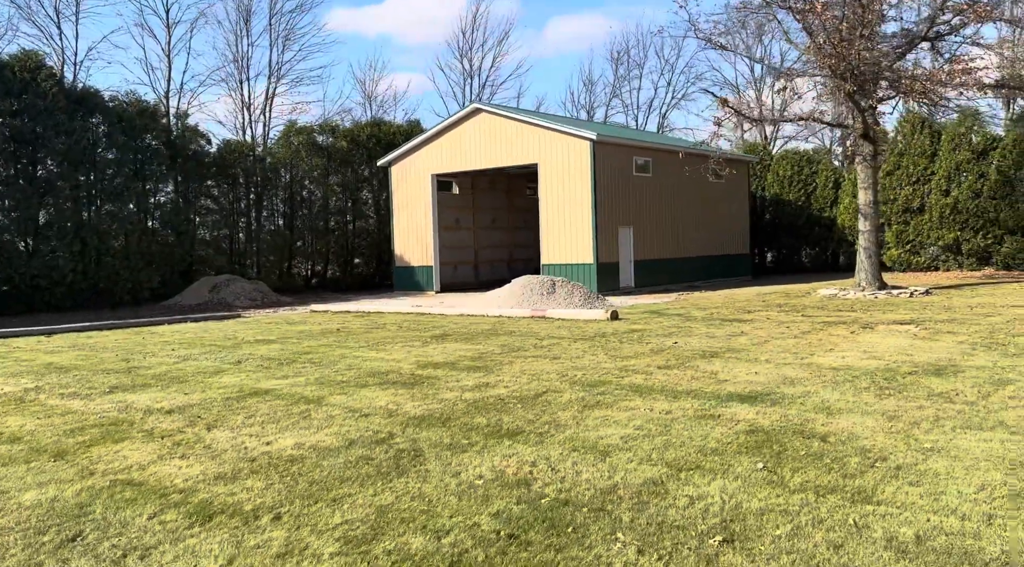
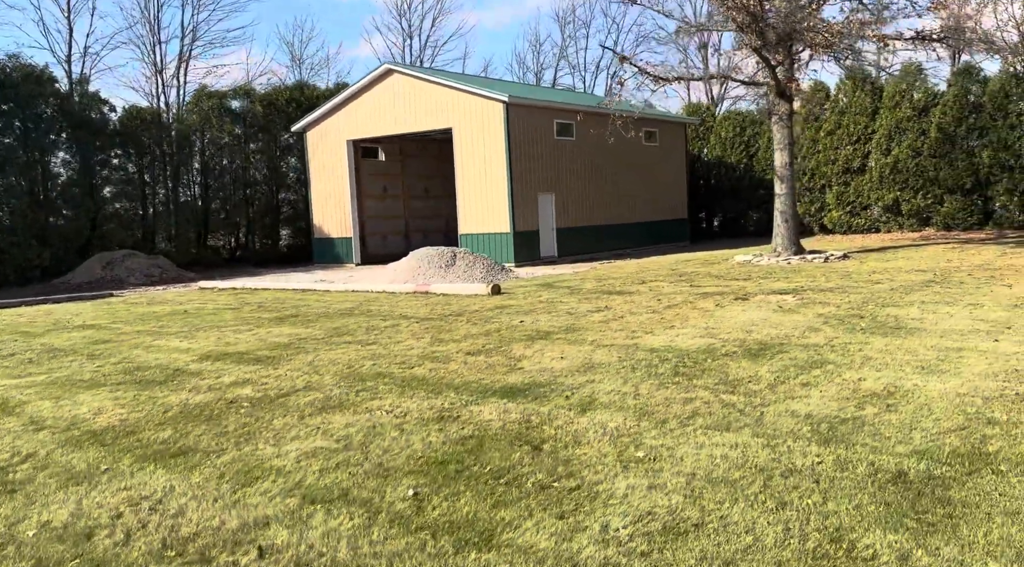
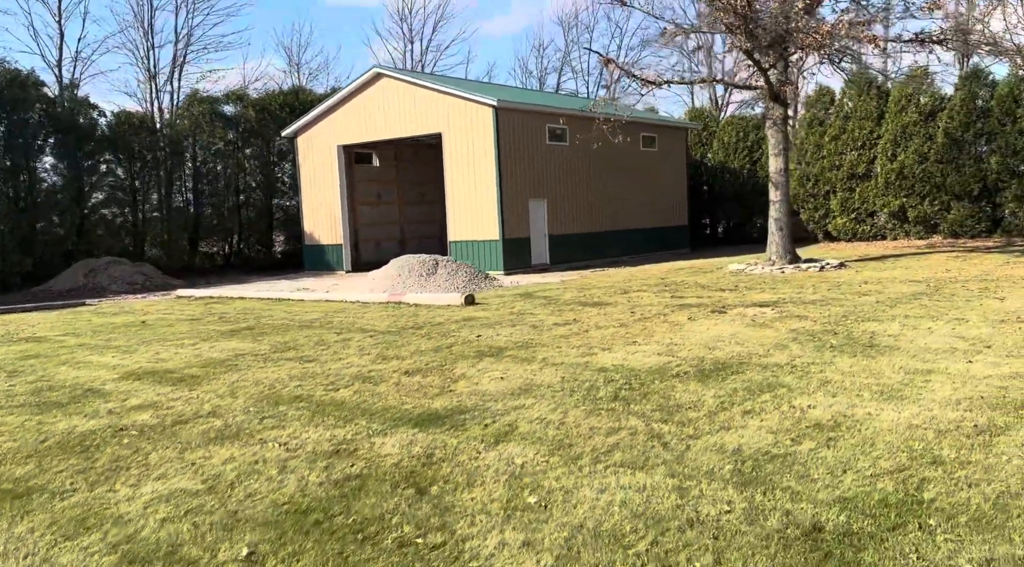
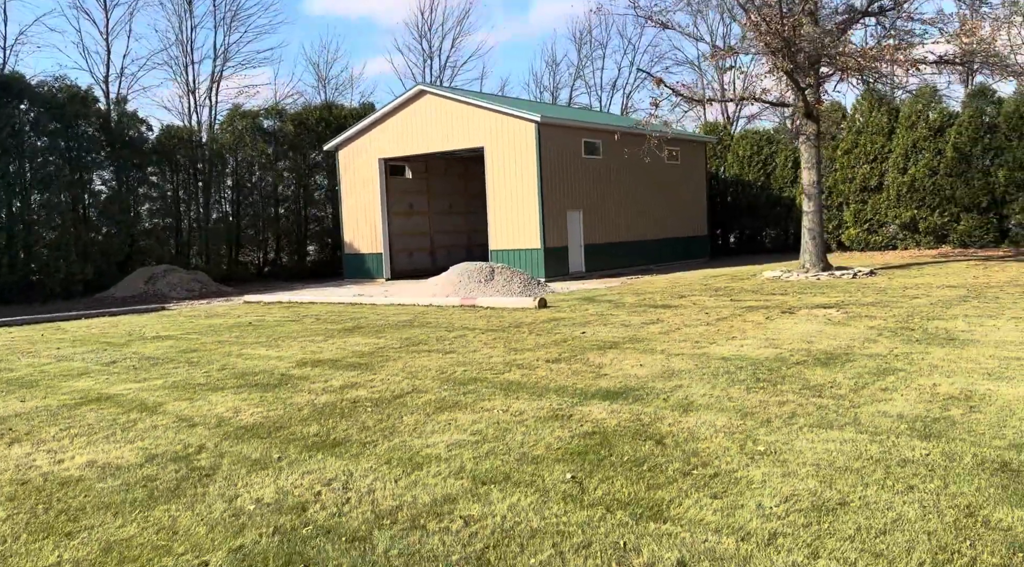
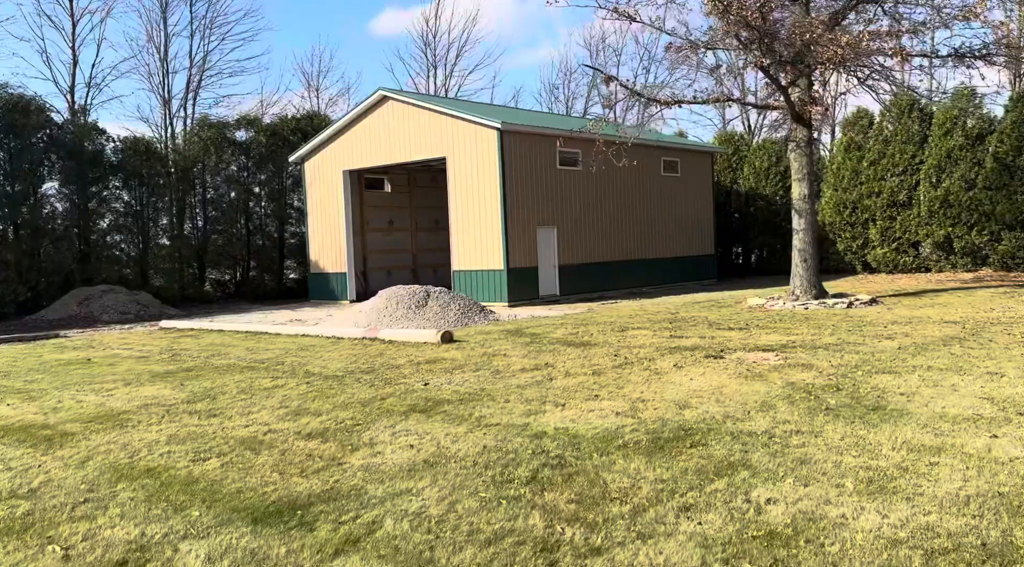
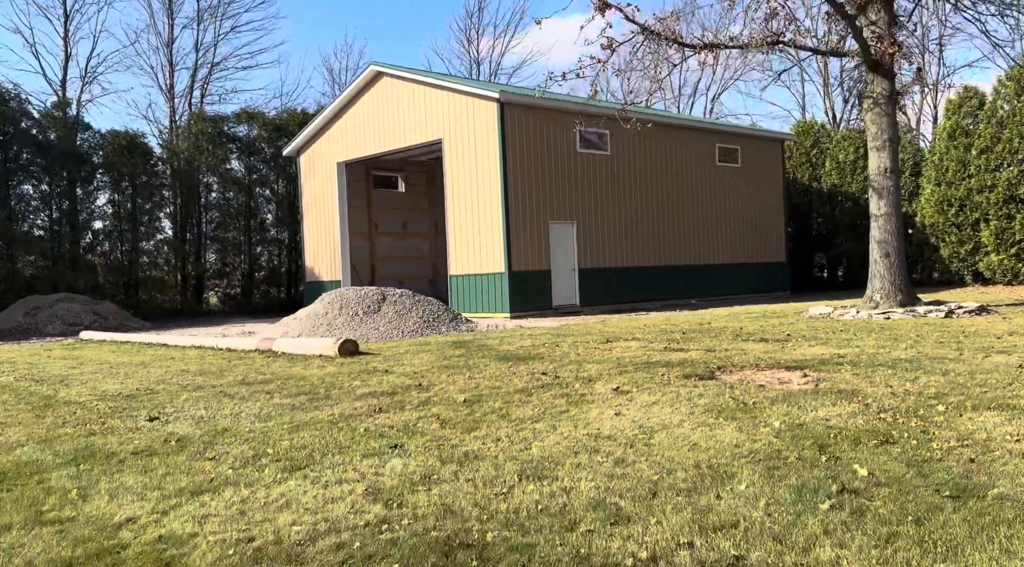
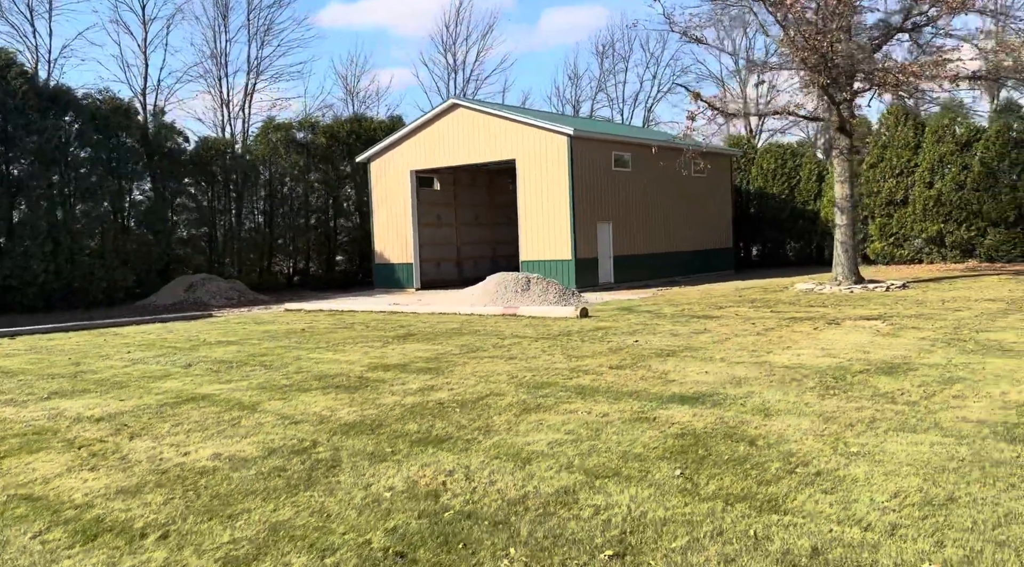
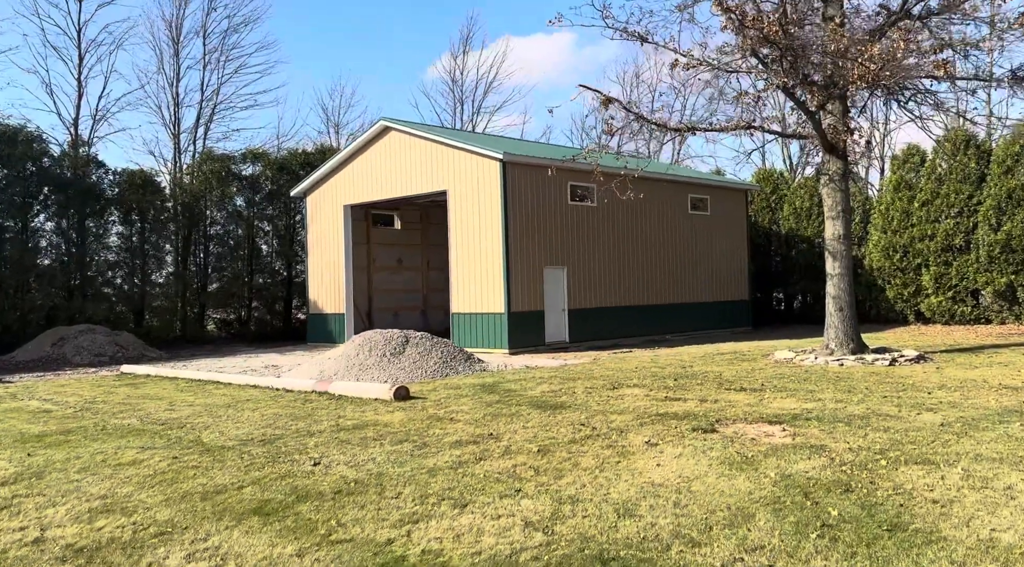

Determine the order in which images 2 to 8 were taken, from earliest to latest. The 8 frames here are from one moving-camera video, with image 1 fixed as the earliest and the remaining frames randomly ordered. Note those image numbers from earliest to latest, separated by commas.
7, 4, 2, 3, 5, 8, 6
